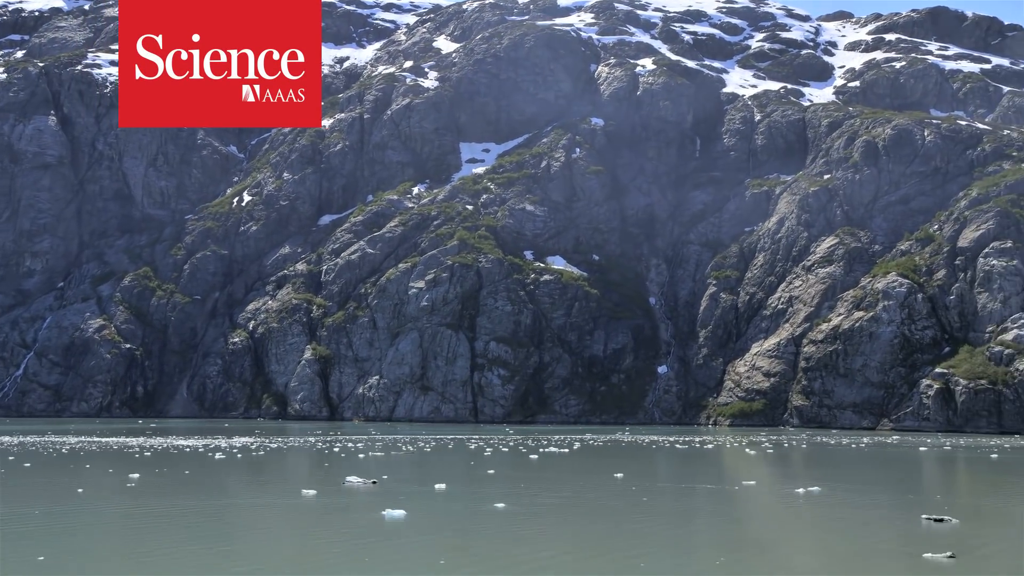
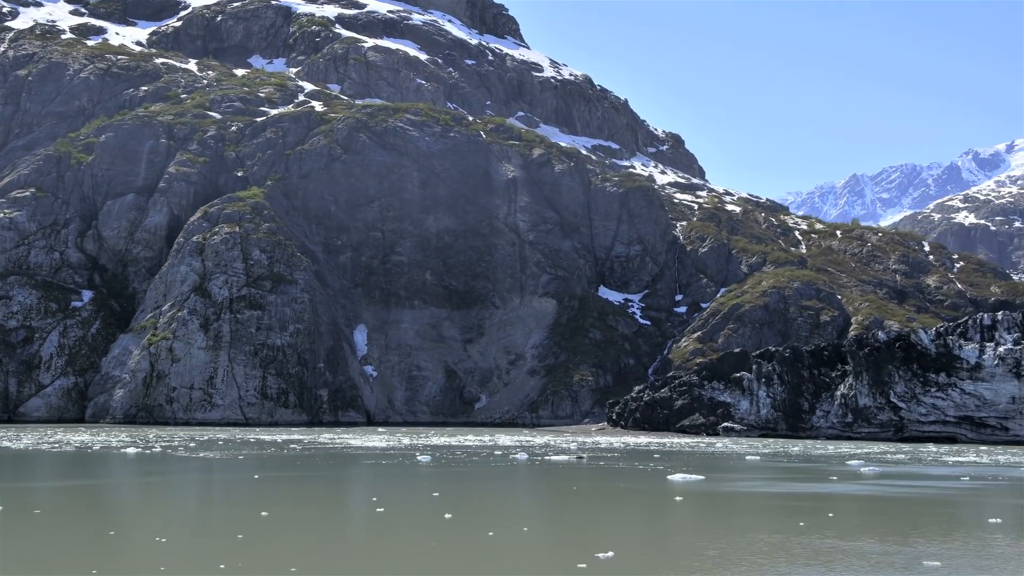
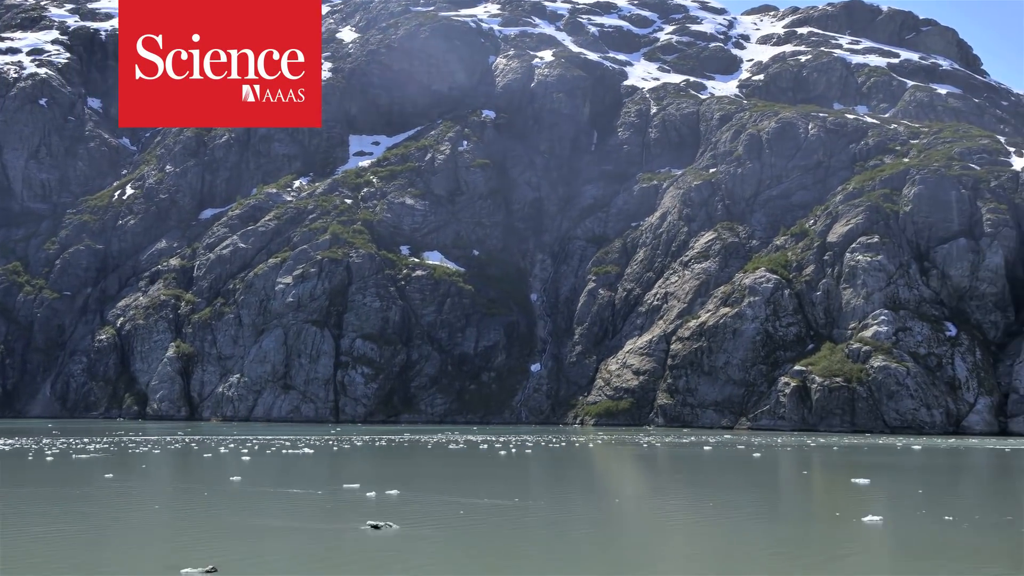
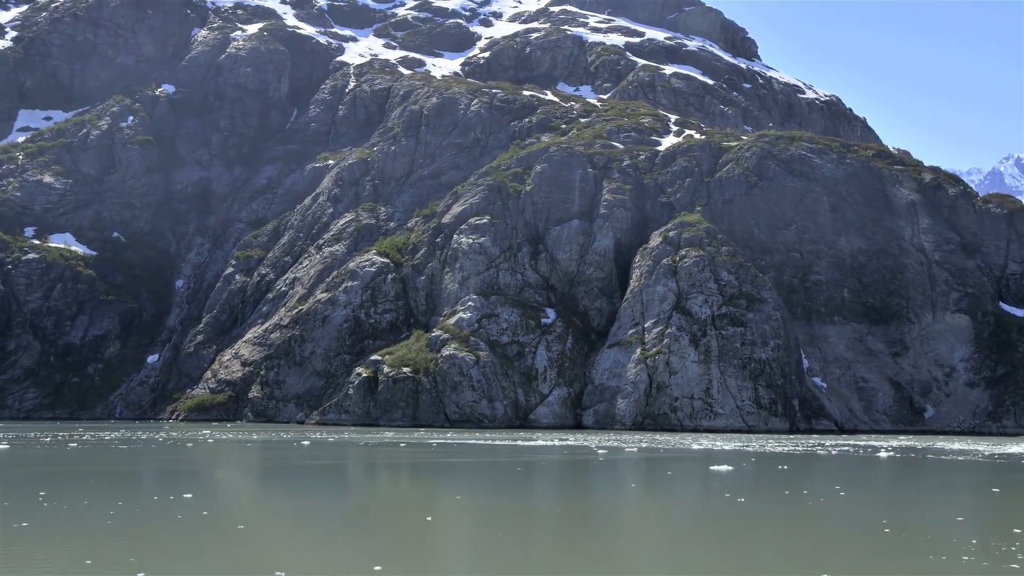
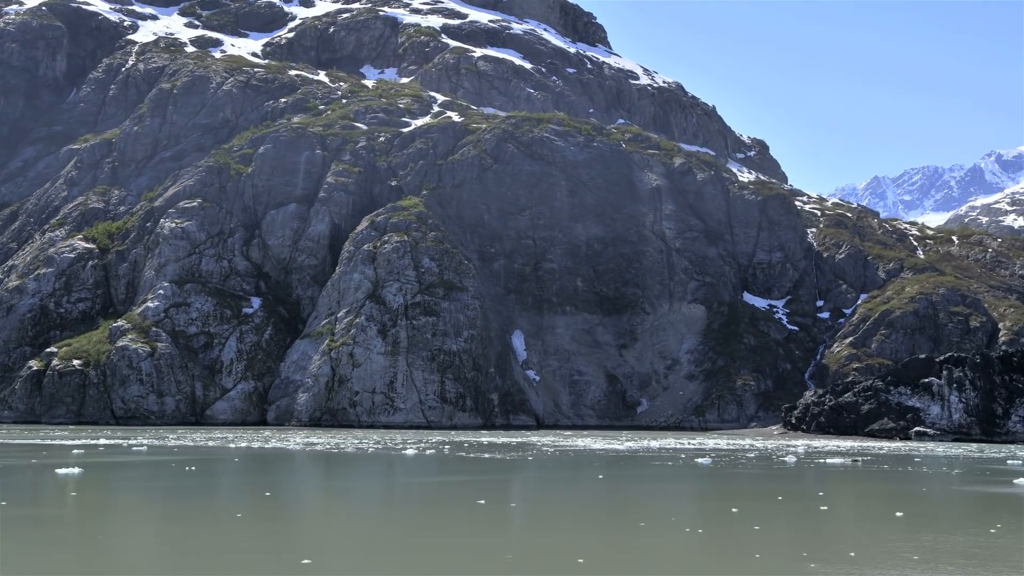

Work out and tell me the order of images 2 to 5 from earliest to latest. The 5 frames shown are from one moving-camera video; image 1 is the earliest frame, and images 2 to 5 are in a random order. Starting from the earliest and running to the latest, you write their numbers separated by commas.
3, 4, 5, 2
